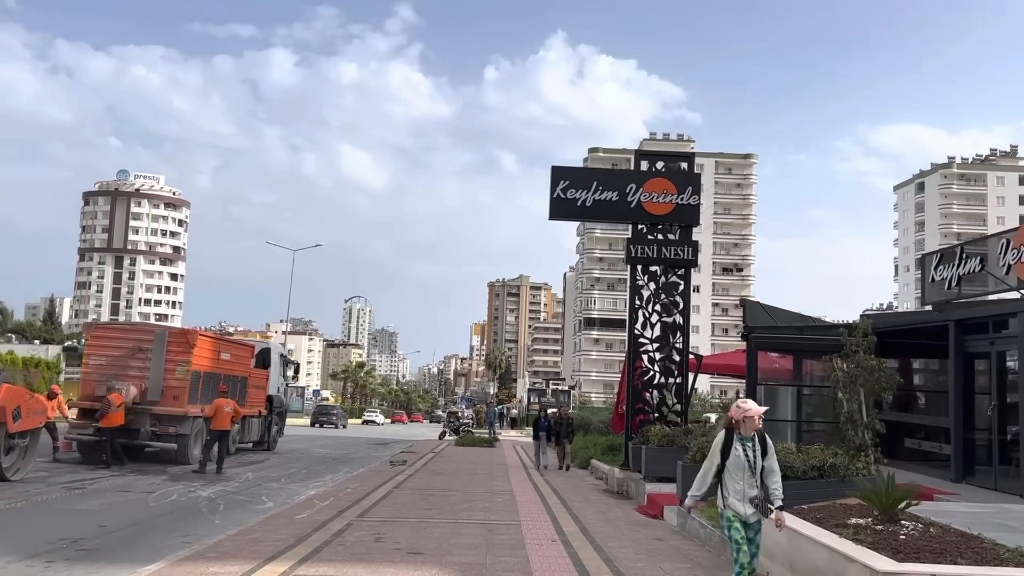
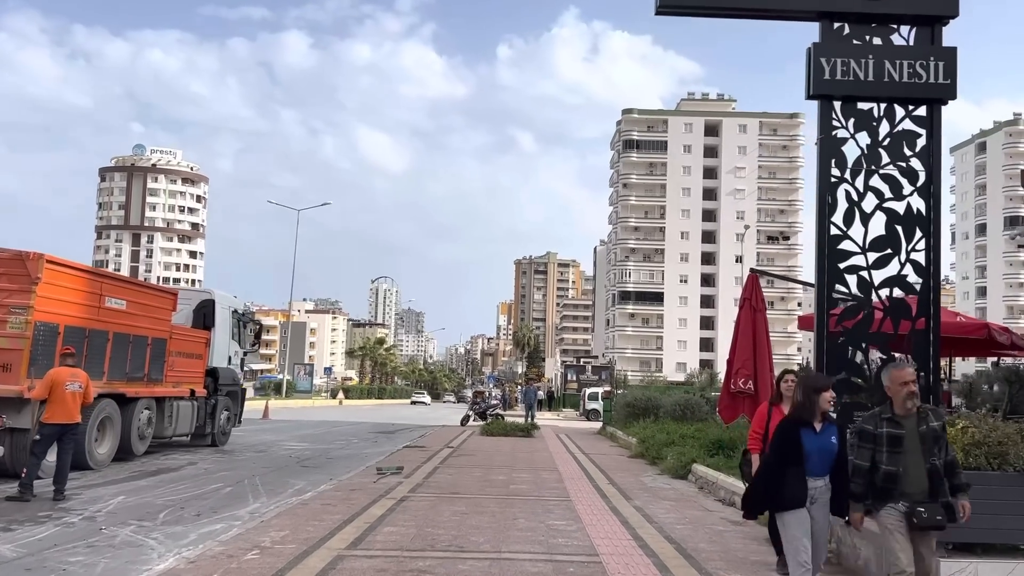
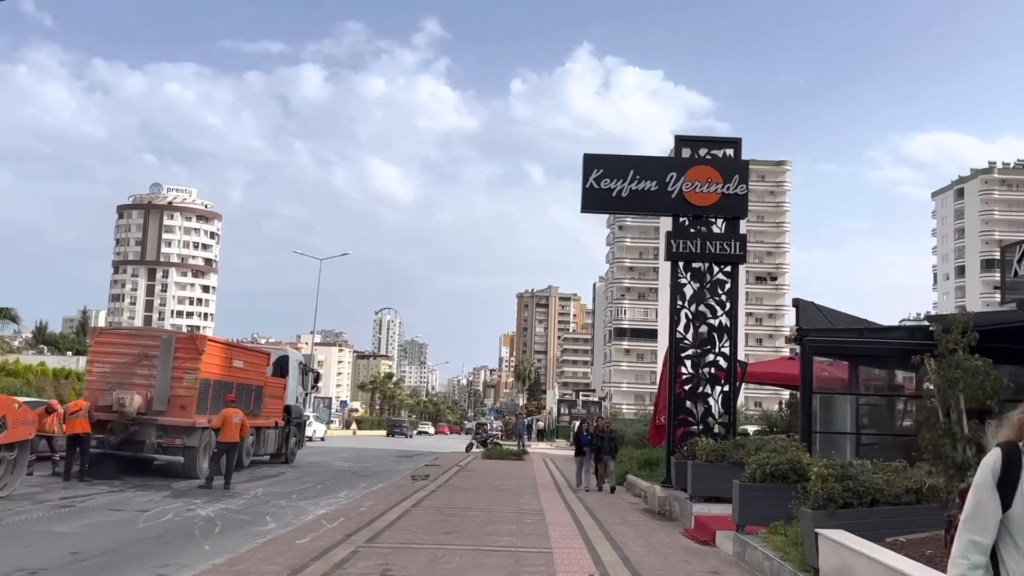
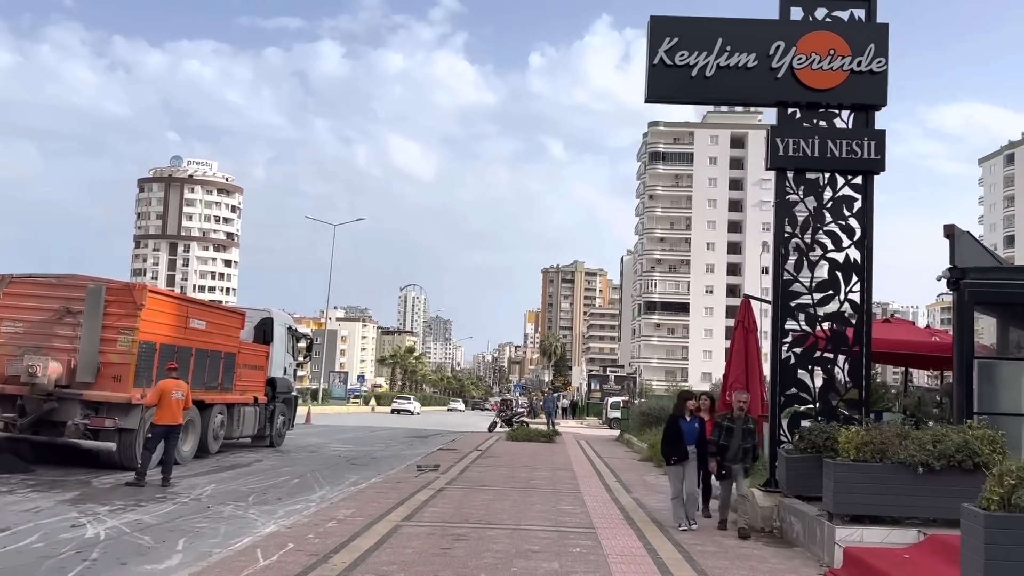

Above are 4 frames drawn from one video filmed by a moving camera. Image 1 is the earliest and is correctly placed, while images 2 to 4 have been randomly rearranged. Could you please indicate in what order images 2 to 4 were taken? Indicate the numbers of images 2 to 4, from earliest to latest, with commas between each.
3, 4, 2
